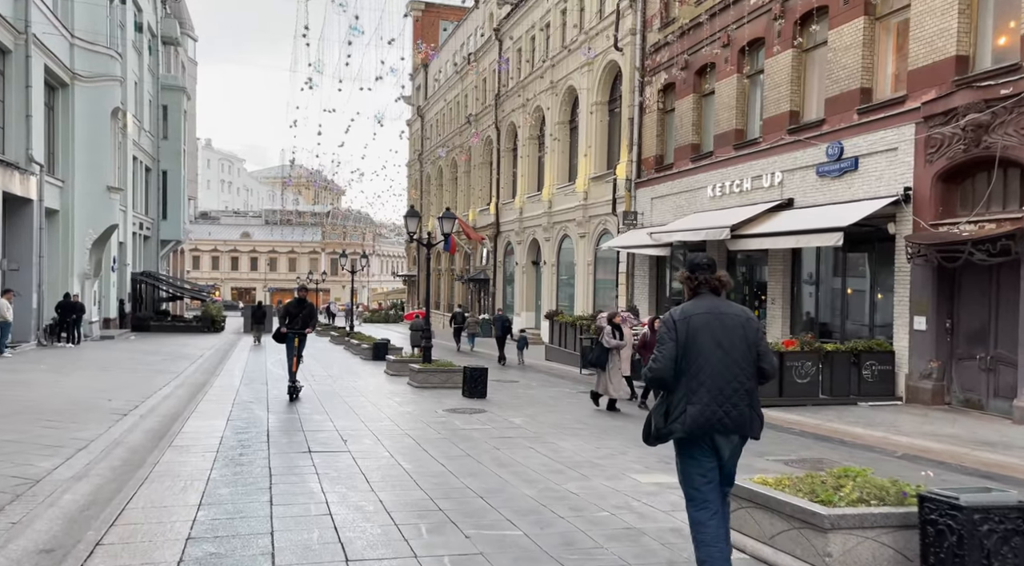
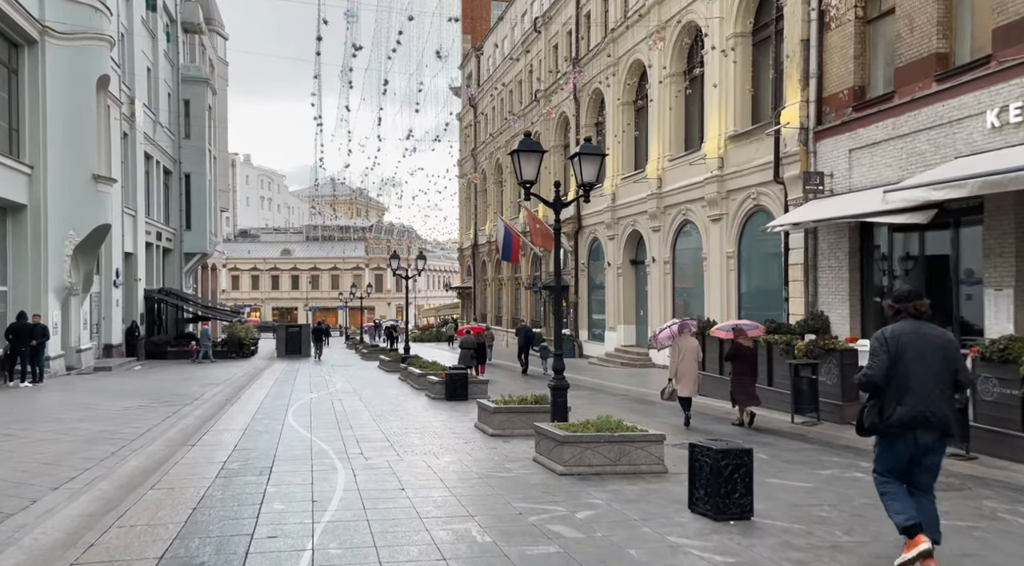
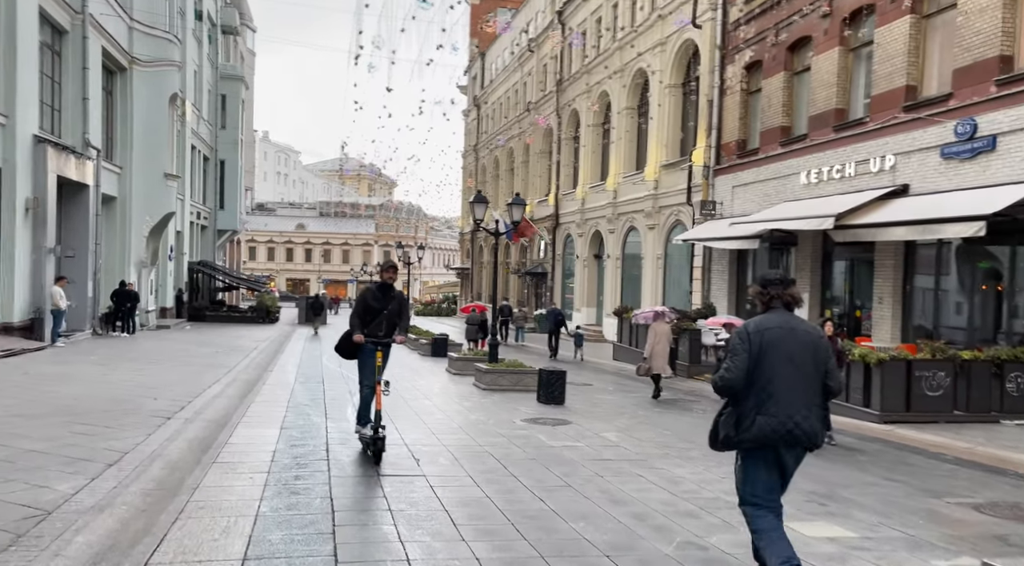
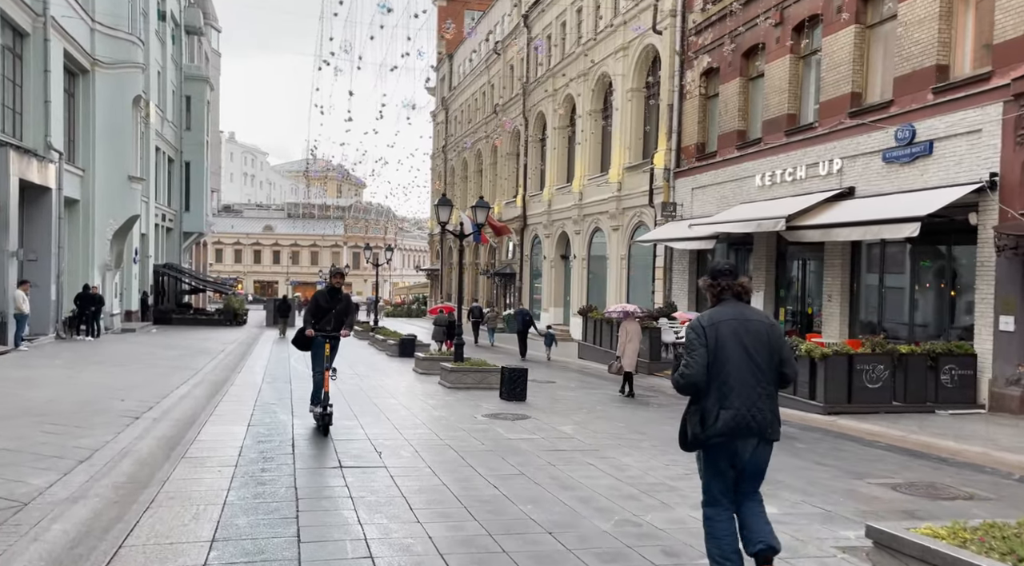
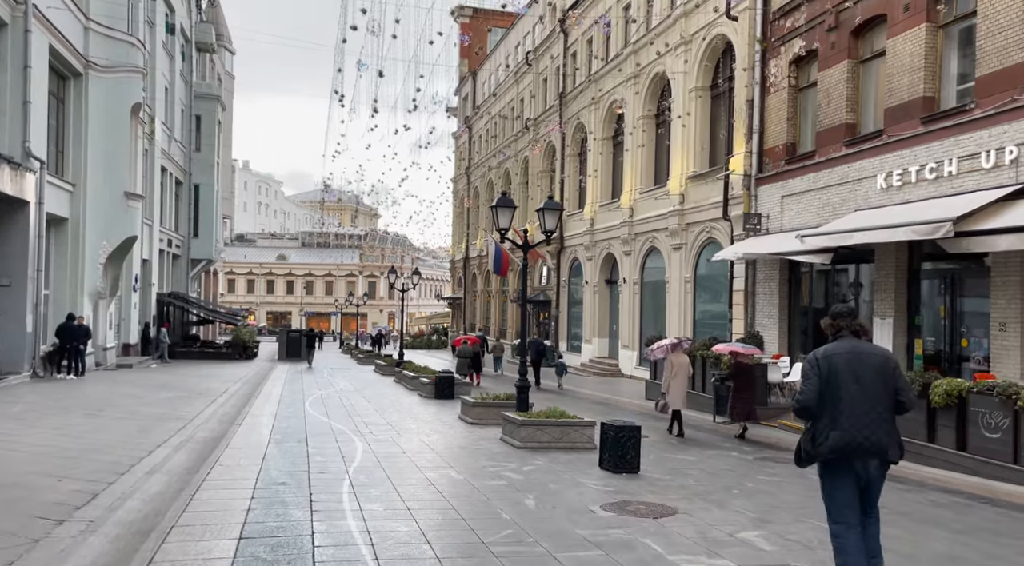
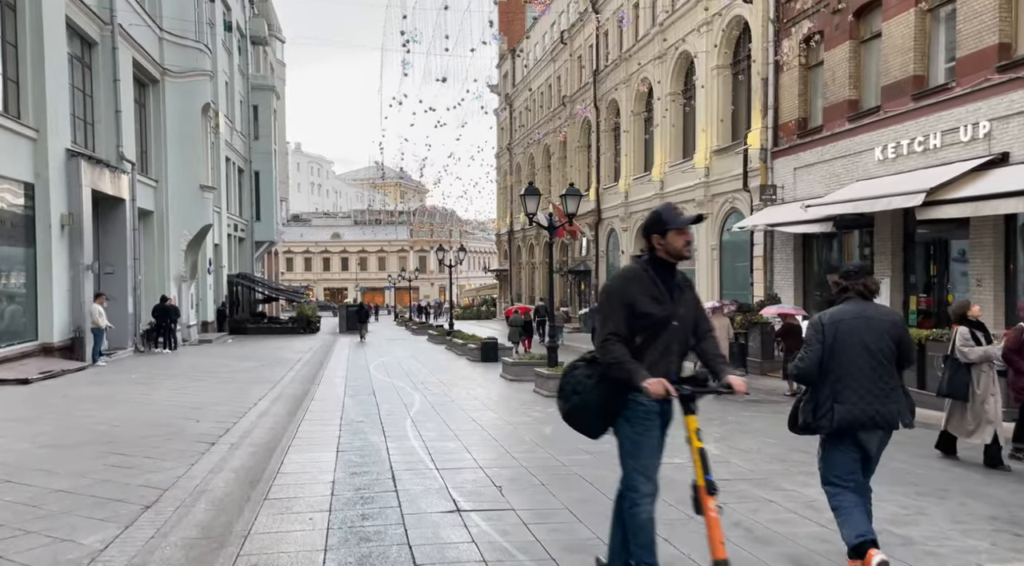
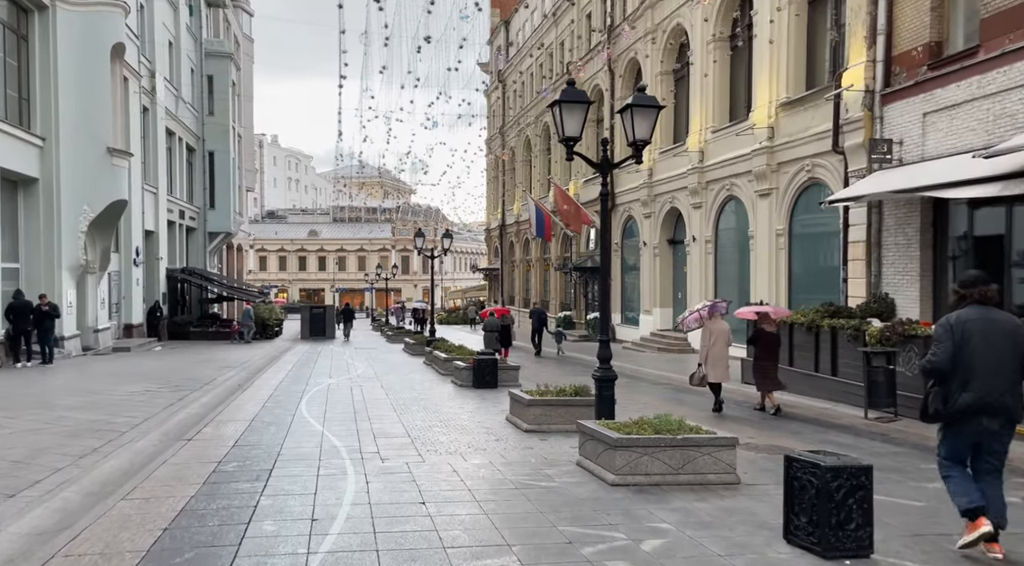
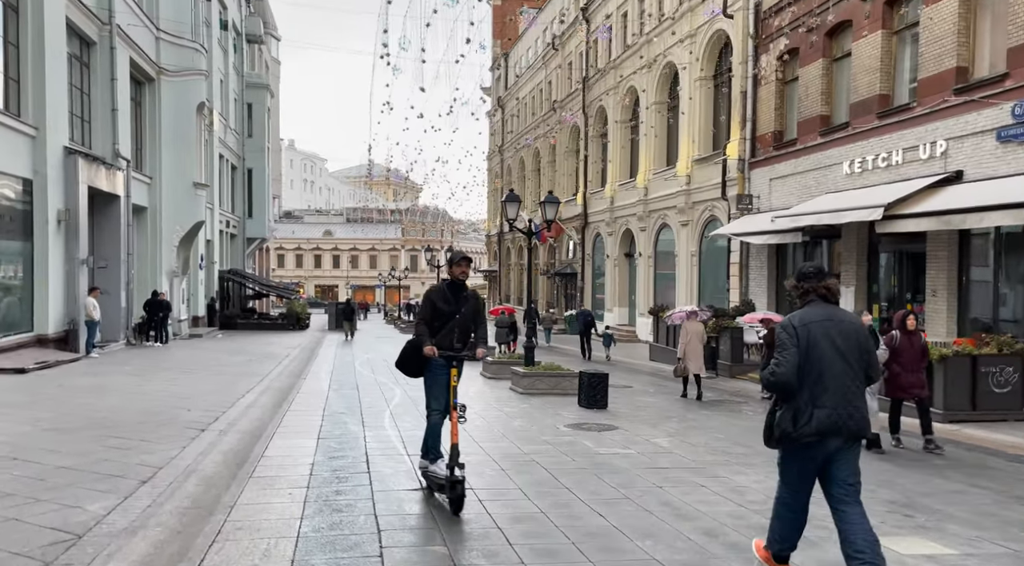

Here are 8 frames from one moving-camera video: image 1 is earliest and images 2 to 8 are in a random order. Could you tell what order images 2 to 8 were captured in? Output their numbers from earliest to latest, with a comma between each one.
4, 3, 8, 6, 5, 2, 7
